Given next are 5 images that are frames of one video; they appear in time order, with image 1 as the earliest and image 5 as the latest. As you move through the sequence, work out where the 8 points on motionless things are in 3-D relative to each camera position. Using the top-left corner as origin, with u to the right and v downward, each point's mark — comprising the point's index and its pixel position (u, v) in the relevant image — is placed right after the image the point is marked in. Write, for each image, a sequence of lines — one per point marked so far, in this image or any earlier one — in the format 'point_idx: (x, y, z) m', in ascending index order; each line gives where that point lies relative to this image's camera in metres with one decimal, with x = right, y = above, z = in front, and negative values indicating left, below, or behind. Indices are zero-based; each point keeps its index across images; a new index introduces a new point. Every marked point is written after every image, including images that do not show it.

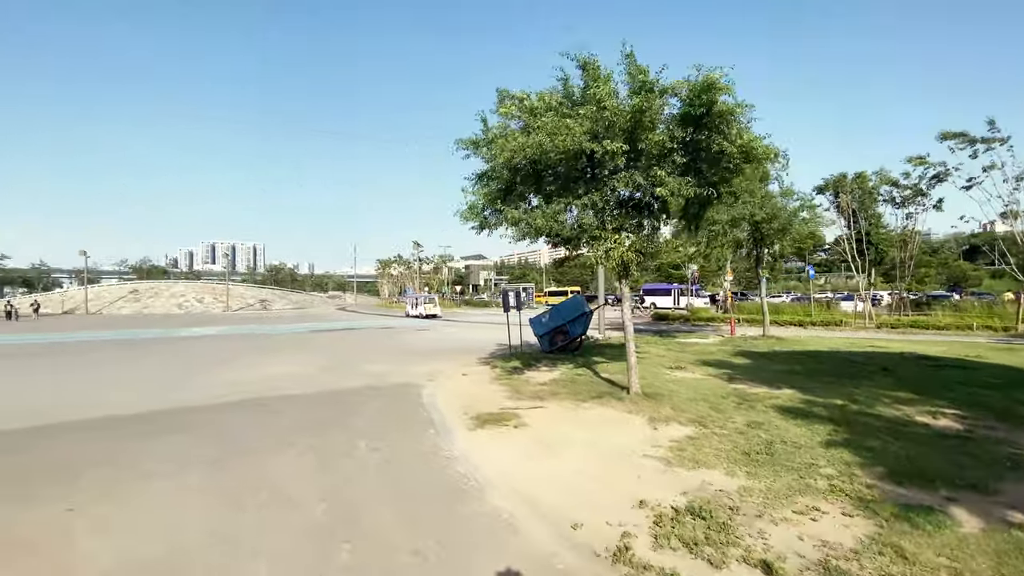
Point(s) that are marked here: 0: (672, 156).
0: (+2.7, +2.3, +8.1) m
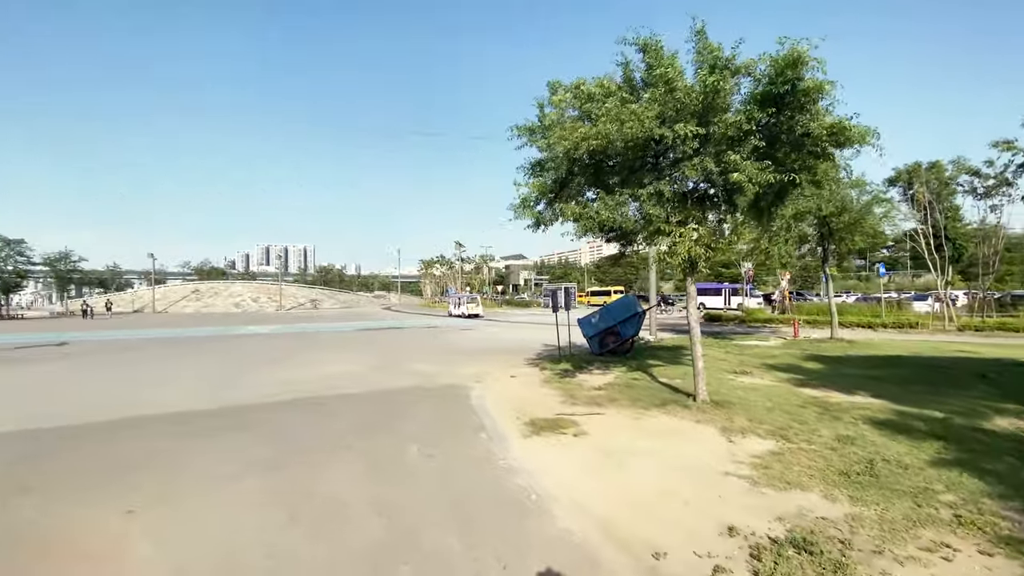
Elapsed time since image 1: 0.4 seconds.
0: (+3.7, +2.3, +7.4) m
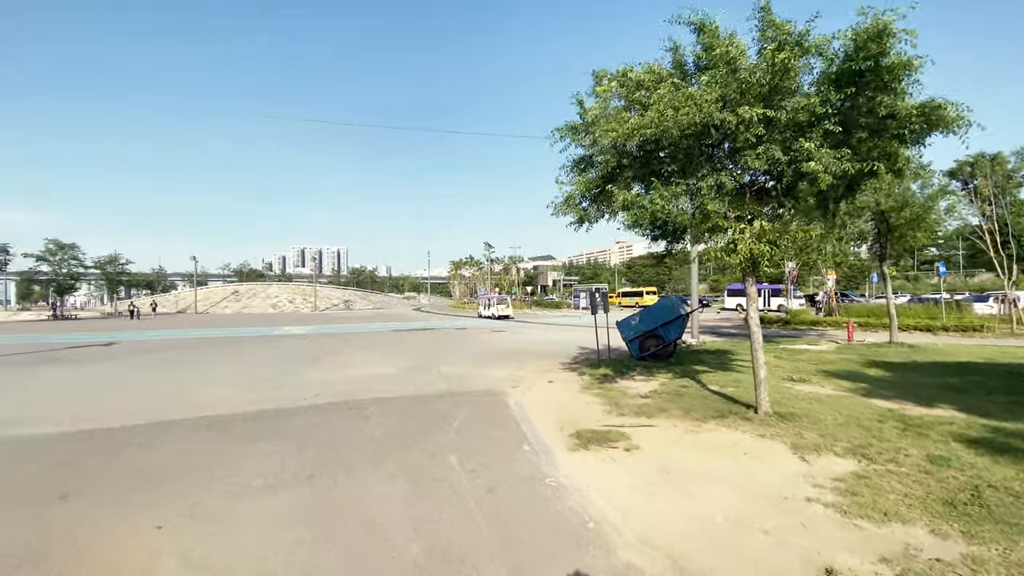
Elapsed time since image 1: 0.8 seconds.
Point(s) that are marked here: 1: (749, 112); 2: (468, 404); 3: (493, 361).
0: (+4.3, +2.3, +6.6) m
1: (+3.1, +2.4, +6.3) m
2: (-0.9, -2.4, +9.7) m
3: (-0.6, -2.4, +15.3) m
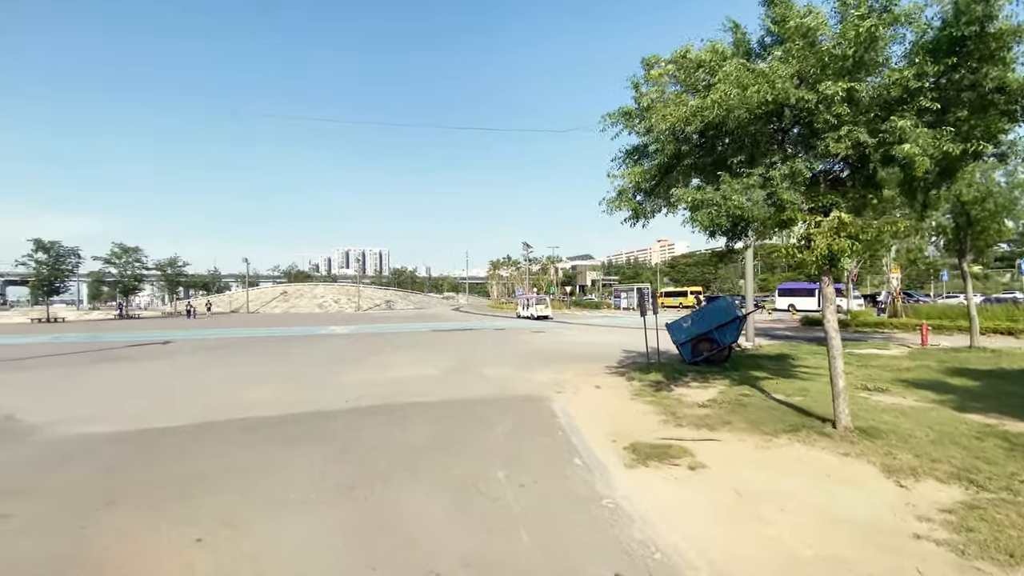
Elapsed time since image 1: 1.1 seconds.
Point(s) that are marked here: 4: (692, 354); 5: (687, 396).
0: (+4.9, +2.3, +5.8) m
1: (+3.7, +2.3, +5.6) m
2: (0.0, -2.4, +9.2) m
3: (+0.8, -2.4, +14.9) m
4: (+5.2, -1.9, +13.7) m
5: (+3.5, -2.2, +9.5) m
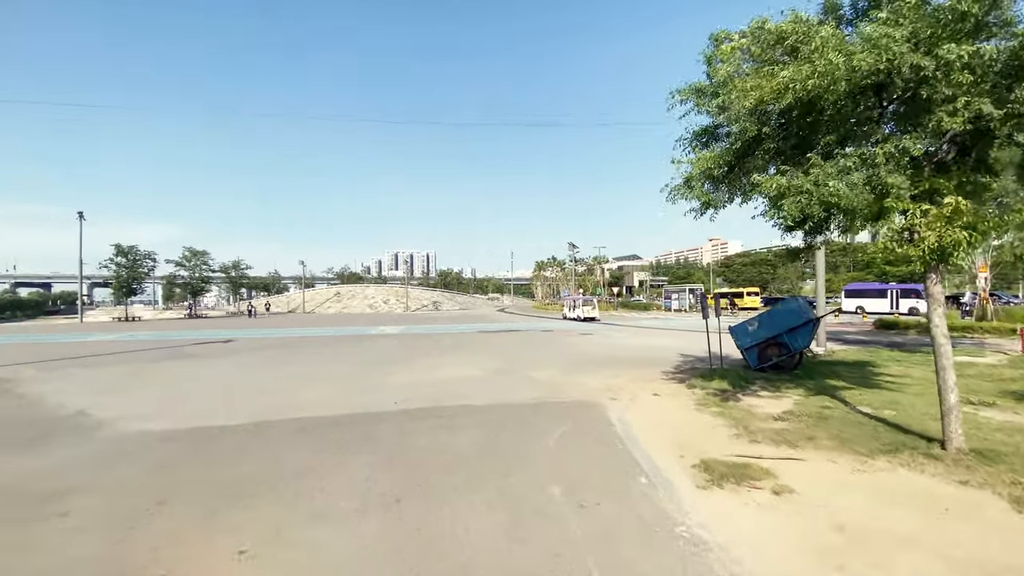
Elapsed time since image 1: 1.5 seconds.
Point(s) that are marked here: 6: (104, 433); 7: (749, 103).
0: (+5.6, +2.3, +4.9) m
1: (+4.3, +2.4, +4.8) m
2: (+1.0, -2.4, +8.7) m
3: (+2.3, -2.4, +14.2) m
4: (+6.6, -1.9, +12.6) m
5: (+4.5, -2.2, +8.7) m
6: (-7.4, -2.6, +8.6) m
7: (+3.0, +2.3, +5.9) m
